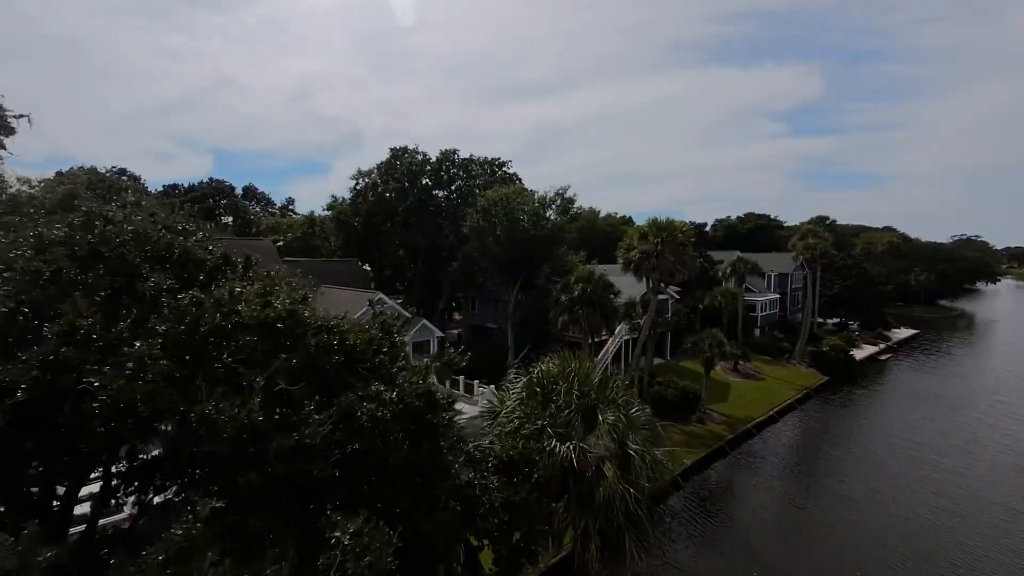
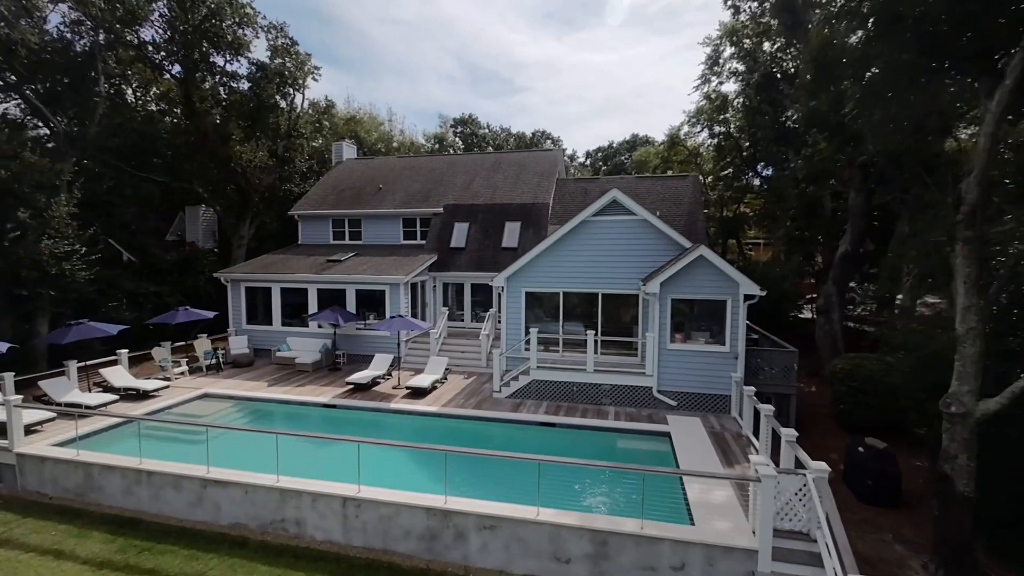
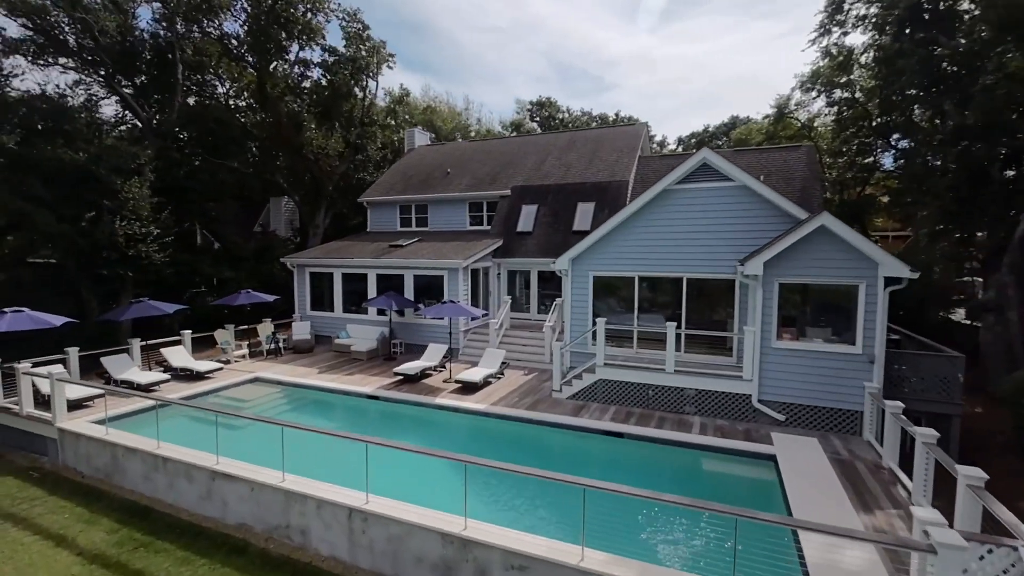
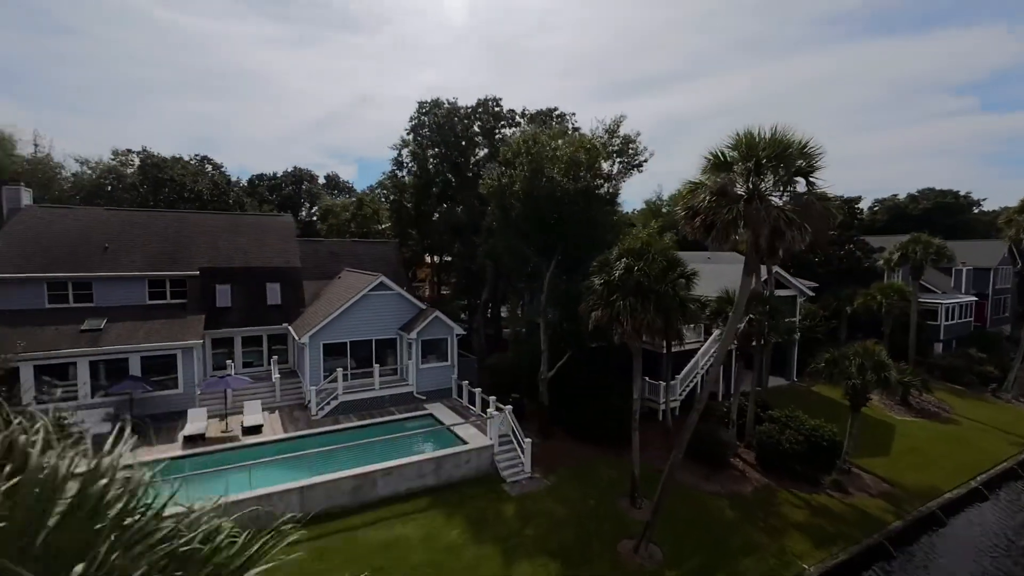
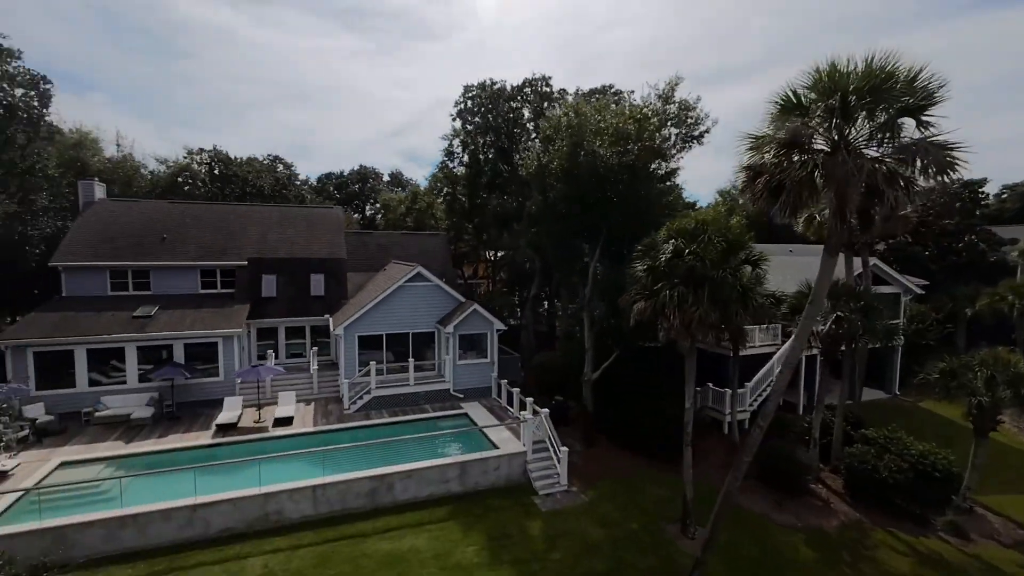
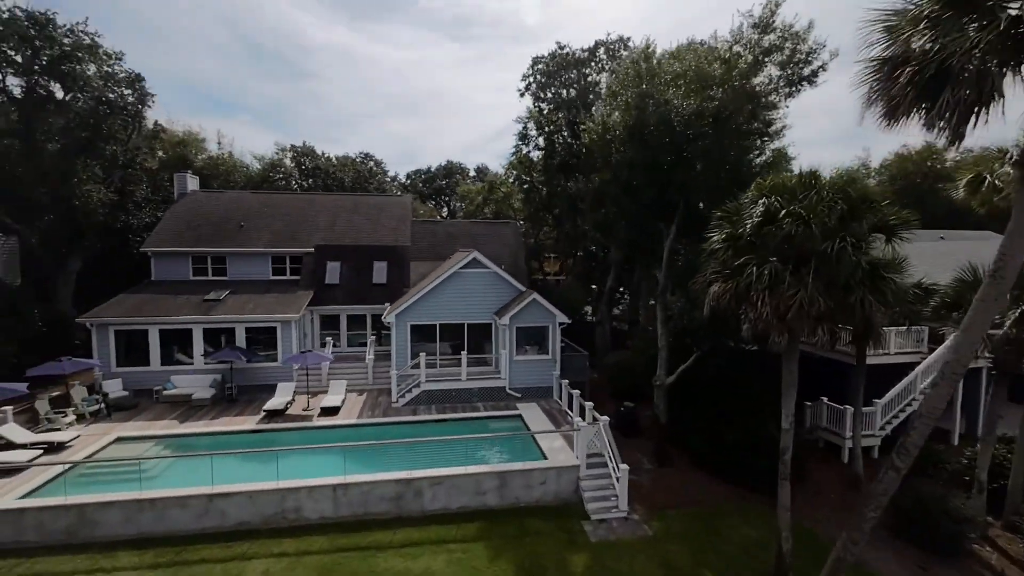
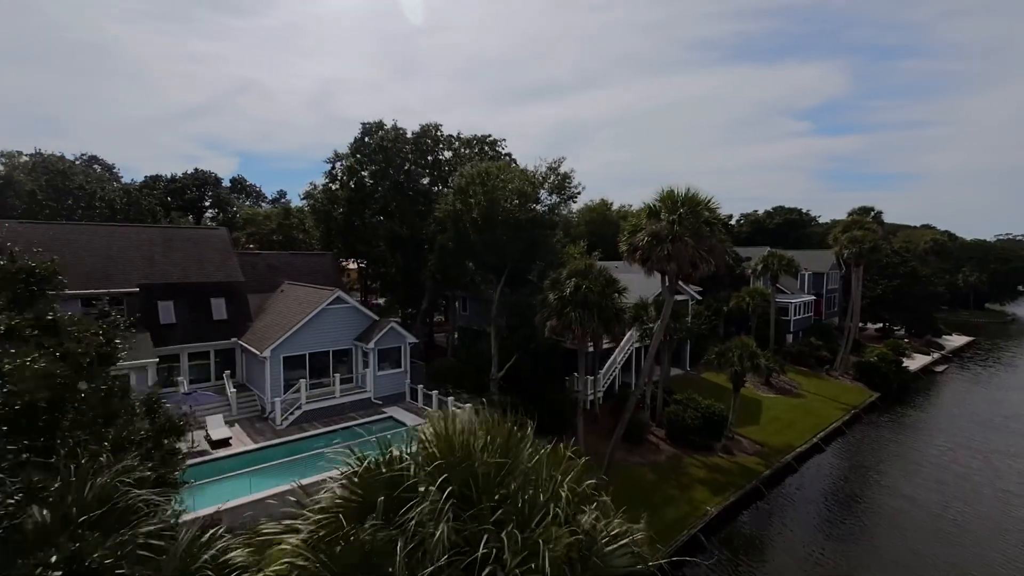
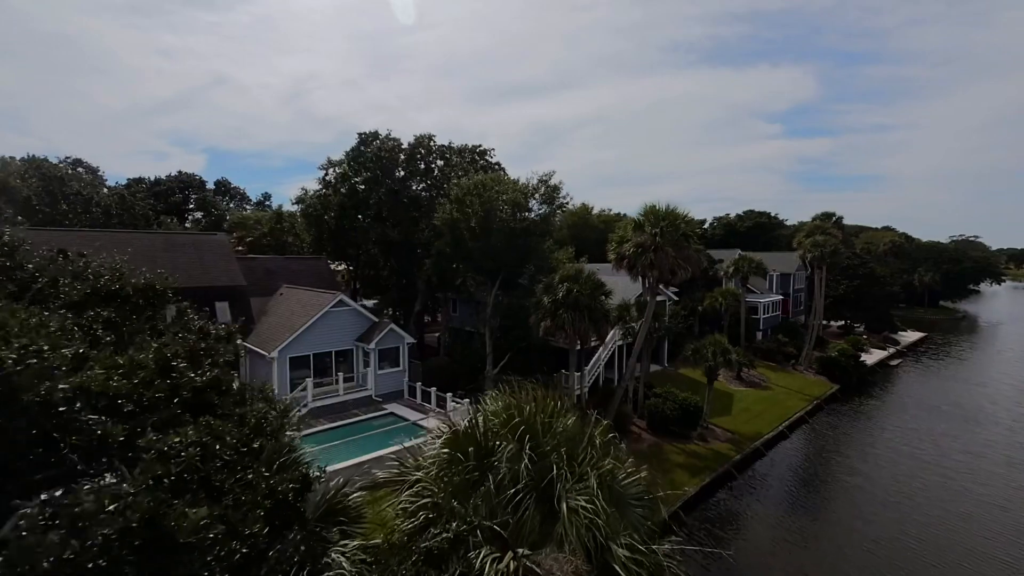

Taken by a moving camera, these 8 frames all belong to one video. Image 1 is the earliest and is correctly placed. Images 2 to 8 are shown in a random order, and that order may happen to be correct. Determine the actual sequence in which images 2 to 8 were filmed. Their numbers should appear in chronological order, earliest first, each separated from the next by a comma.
8, 7, 4, 5, 6, 2, 3
